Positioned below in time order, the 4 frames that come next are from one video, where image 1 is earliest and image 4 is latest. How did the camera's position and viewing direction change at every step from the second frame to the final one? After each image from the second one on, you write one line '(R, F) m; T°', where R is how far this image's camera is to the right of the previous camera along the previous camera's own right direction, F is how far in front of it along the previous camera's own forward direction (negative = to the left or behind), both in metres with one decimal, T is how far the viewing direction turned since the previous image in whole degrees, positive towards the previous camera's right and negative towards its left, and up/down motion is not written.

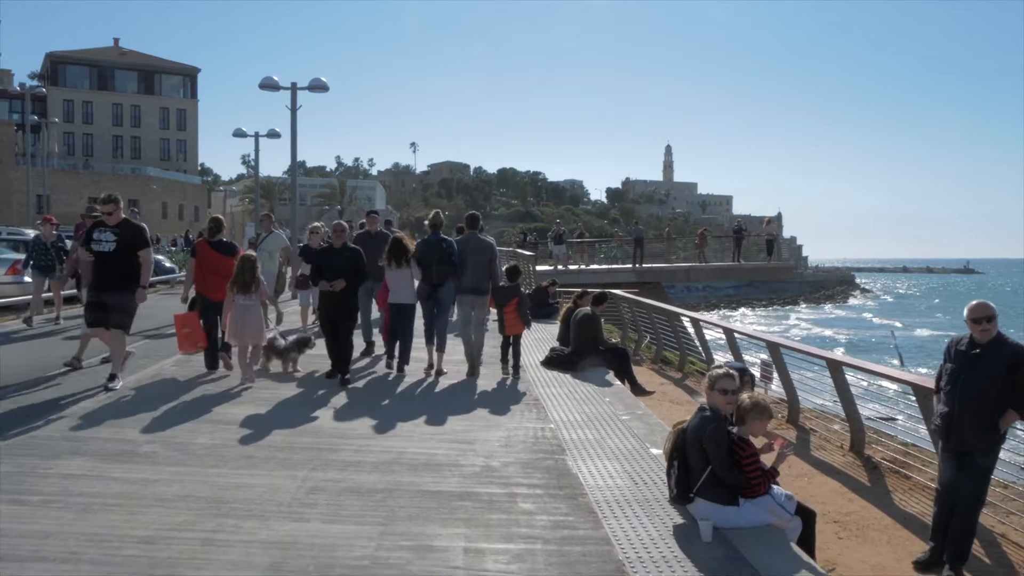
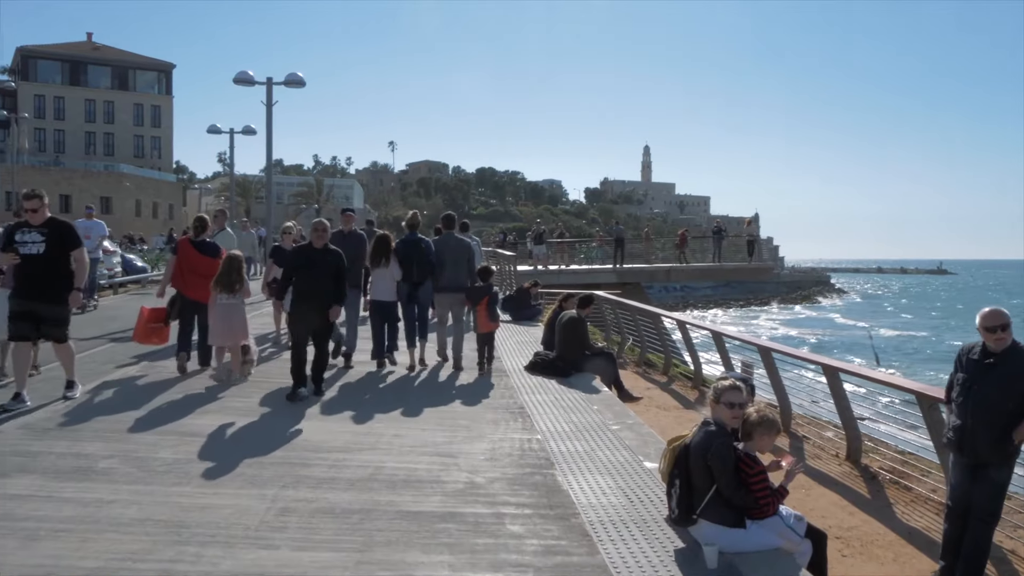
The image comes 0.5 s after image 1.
(-0.1, +0.4) m; +1°
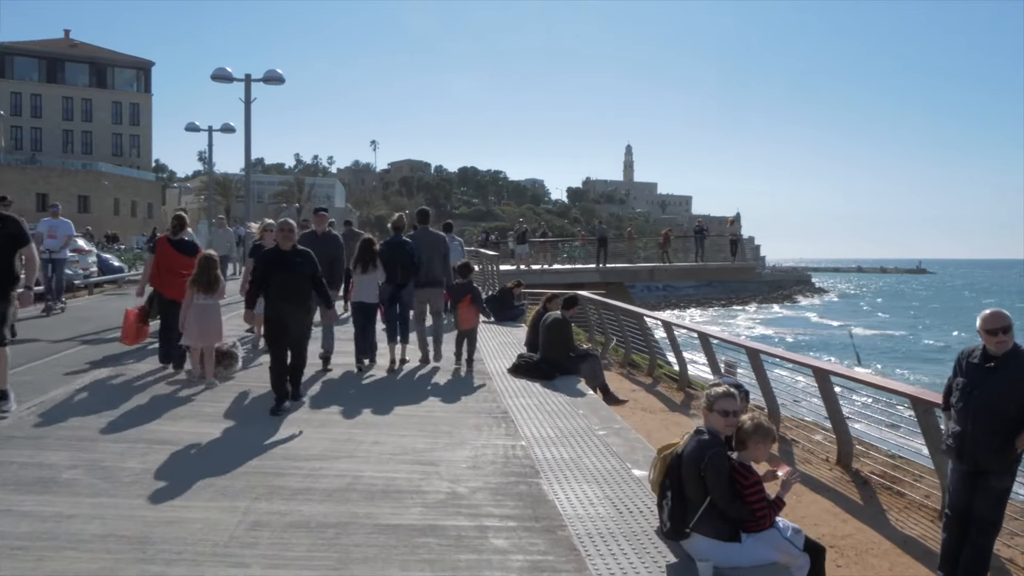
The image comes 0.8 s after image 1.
(0.0, +0.3) m; +1°
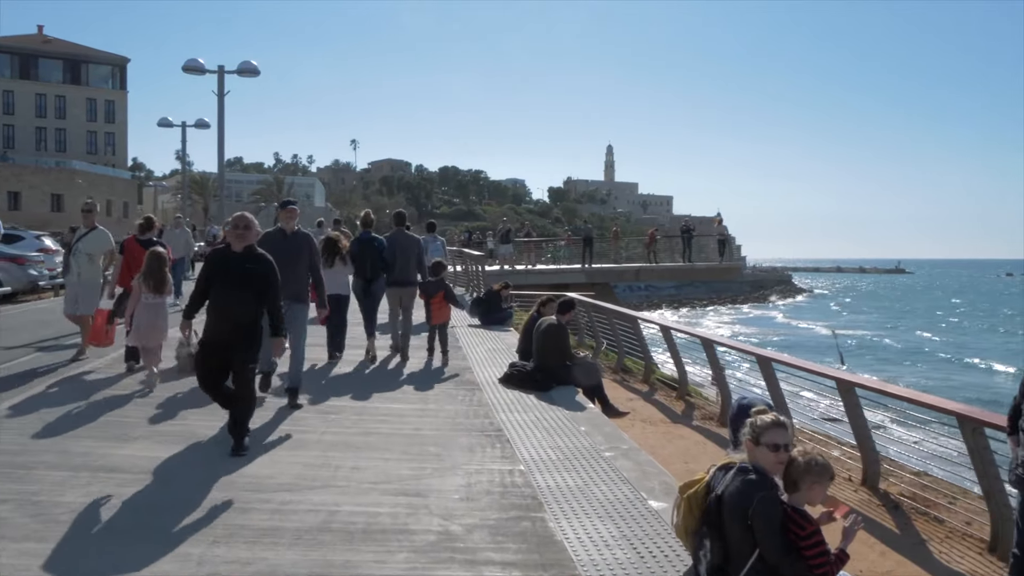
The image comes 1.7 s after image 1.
(-0.1, +0.8) m; +1°
